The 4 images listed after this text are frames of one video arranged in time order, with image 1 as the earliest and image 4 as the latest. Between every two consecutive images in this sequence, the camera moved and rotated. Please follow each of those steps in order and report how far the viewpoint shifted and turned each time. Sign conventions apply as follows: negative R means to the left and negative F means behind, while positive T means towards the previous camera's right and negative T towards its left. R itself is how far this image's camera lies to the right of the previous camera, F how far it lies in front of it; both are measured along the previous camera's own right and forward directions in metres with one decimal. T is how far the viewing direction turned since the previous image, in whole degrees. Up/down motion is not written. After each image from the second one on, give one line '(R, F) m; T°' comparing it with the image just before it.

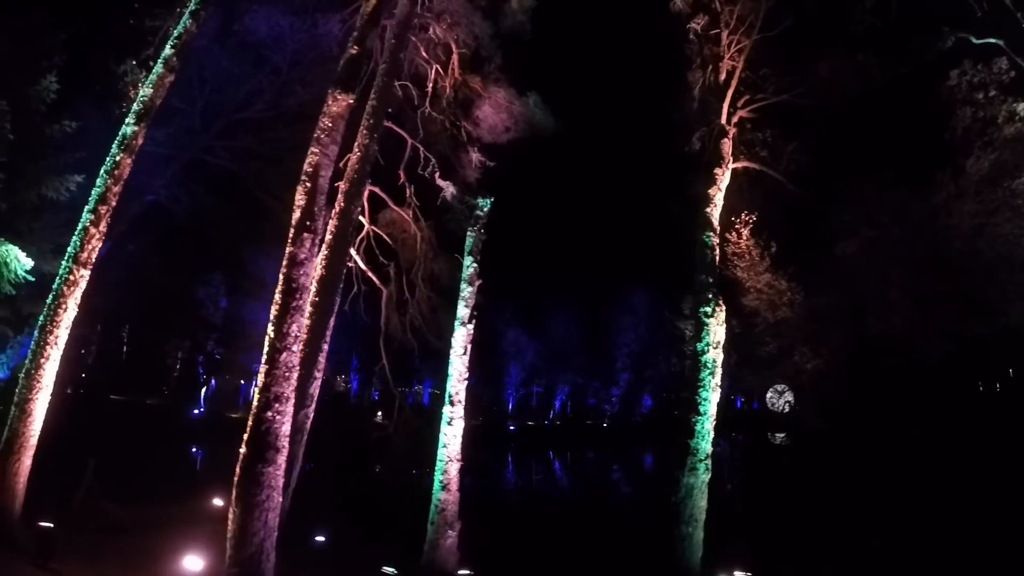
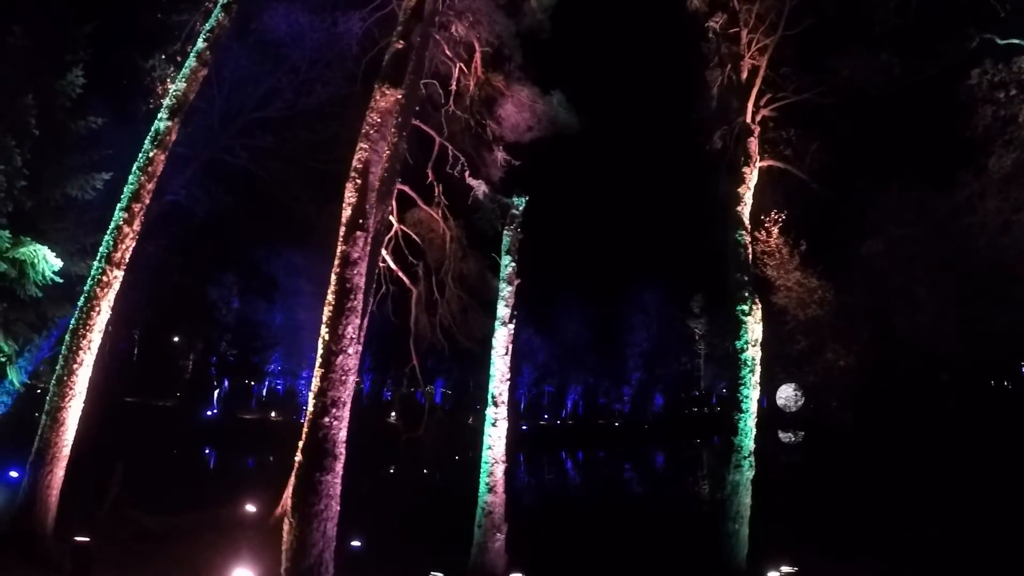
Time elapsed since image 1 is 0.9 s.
(-1.0, +0.2) m; +2°
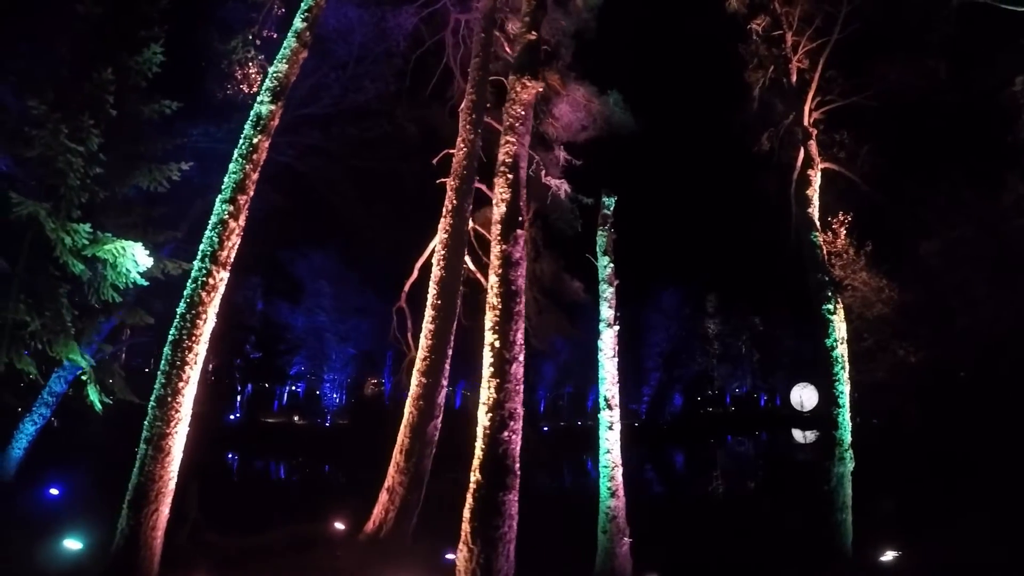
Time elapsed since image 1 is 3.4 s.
(-2.8, +0.5) m; +6°
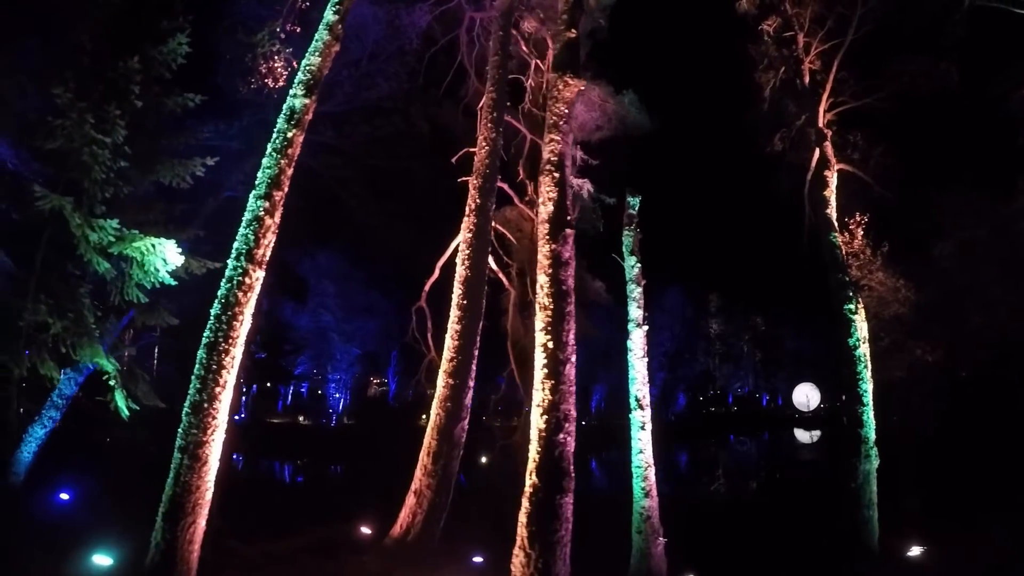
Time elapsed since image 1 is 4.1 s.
(-0.8, +0.1) m; +2°
